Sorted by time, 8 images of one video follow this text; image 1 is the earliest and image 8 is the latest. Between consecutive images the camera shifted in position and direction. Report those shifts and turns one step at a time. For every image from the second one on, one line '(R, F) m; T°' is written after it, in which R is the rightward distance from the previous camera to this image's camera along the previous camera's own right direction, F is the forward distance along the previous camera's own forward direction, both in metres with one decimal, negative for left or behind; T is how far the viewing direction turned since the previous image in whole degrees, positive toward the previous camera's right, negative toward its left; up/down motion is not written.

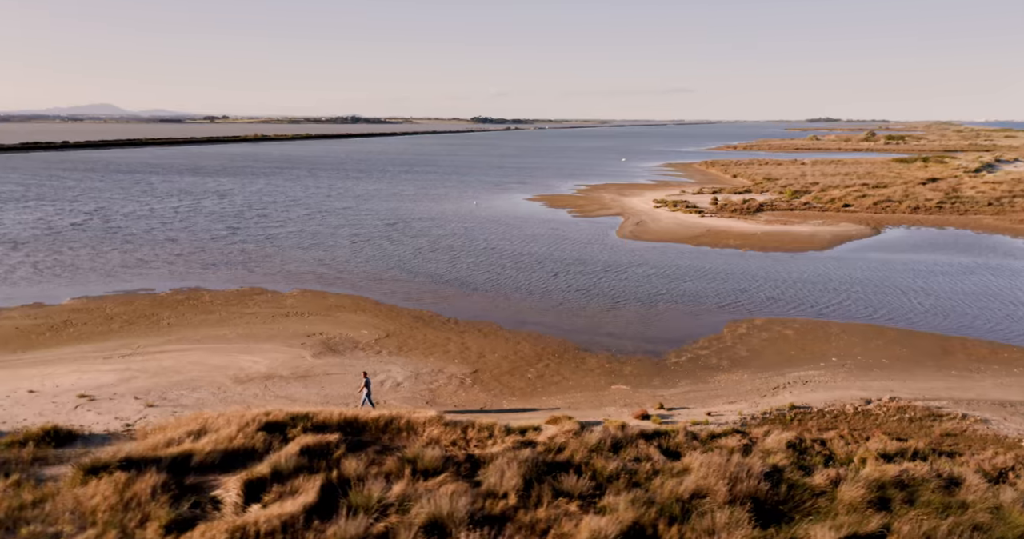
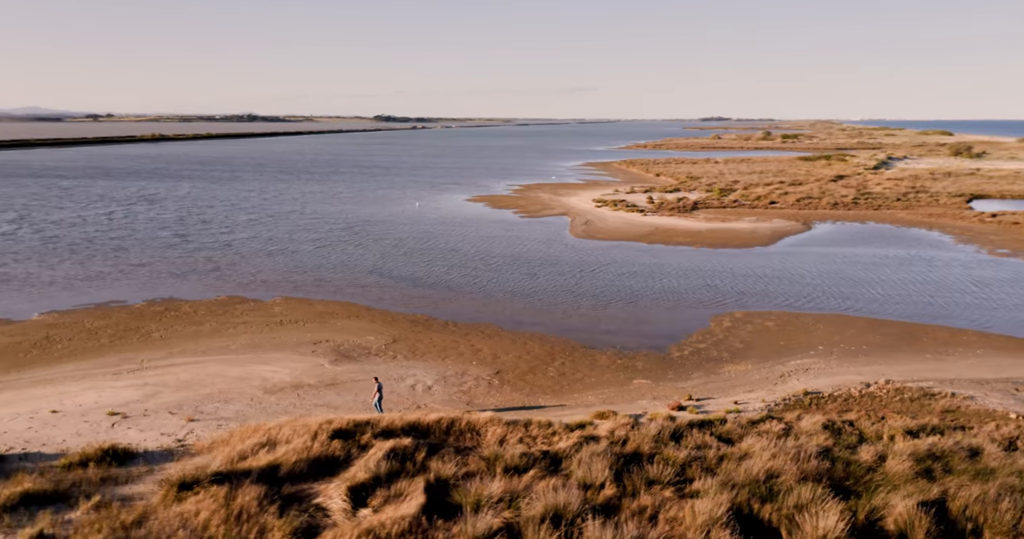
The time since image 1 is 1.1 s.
(-2.3, -0.4) m; +7°
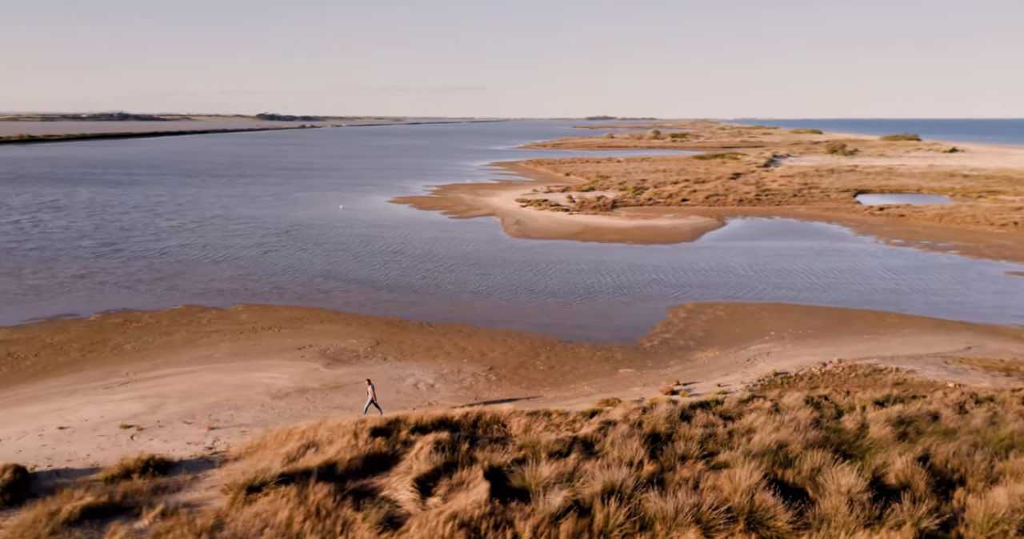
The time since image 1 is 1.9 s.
(-2.1, -0.7) m; +8°
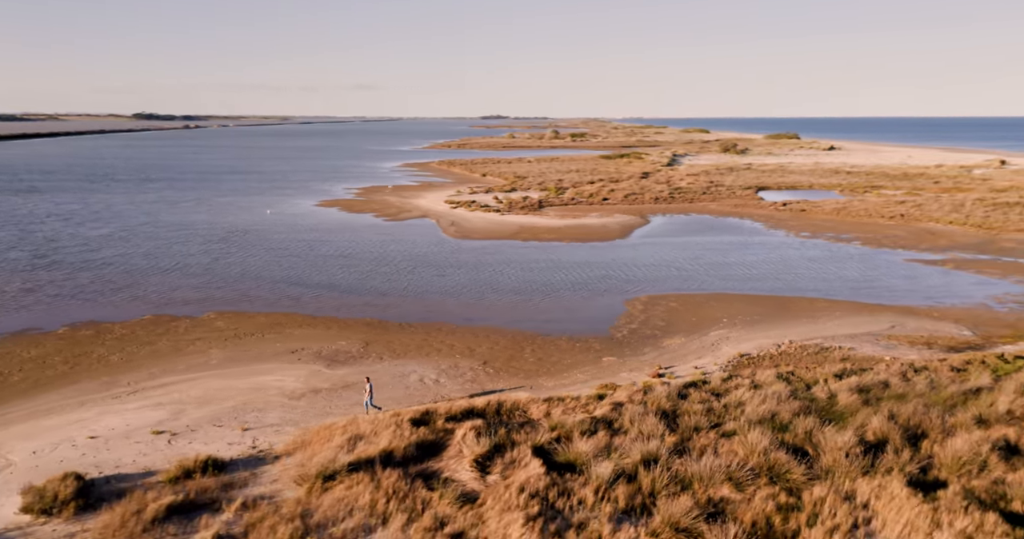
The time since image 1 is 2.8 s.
(-2.1, -1.0) m; +8°
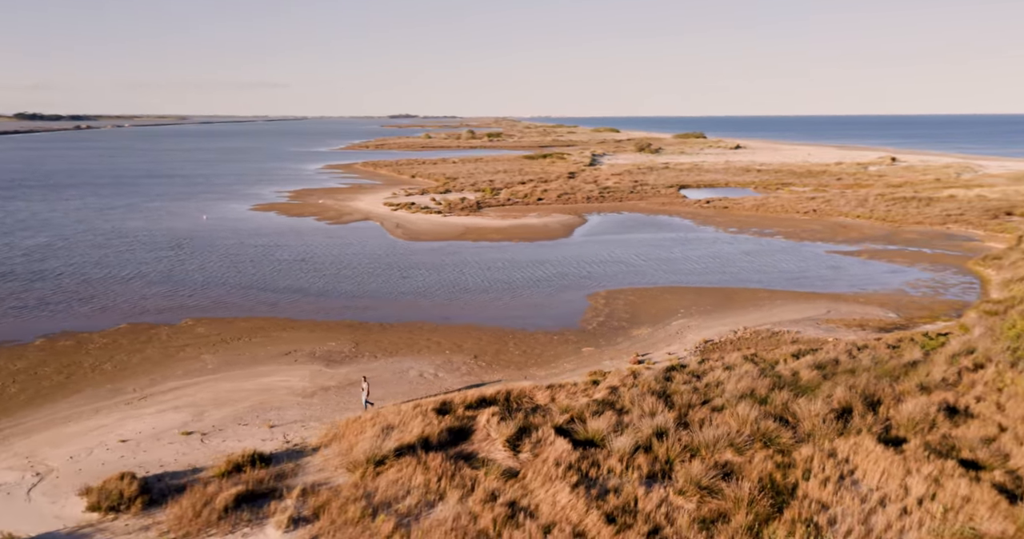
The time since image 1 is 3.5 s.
(-1.8, -1.1) m; +7°
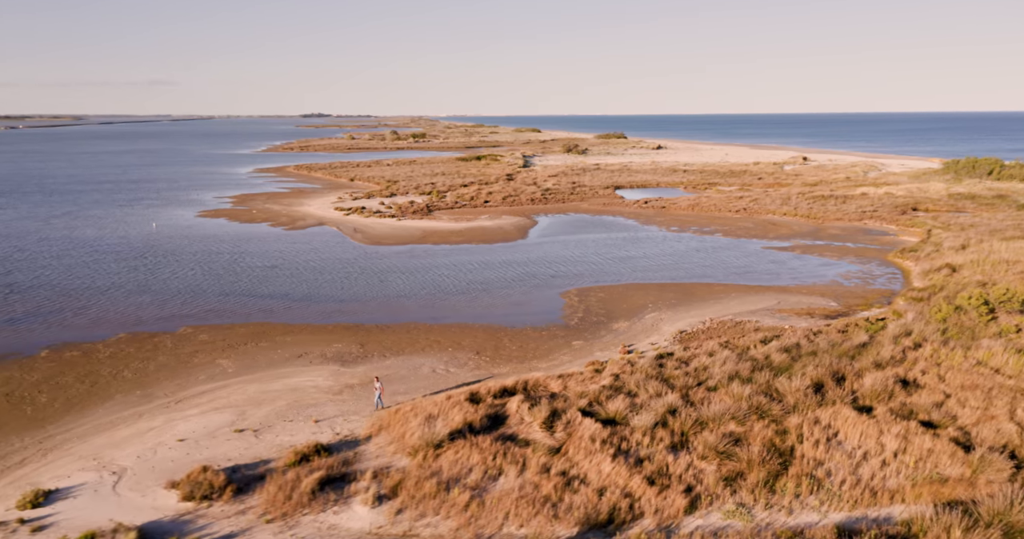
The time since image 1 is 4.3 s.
(-2.1, -1.5) m; +6°
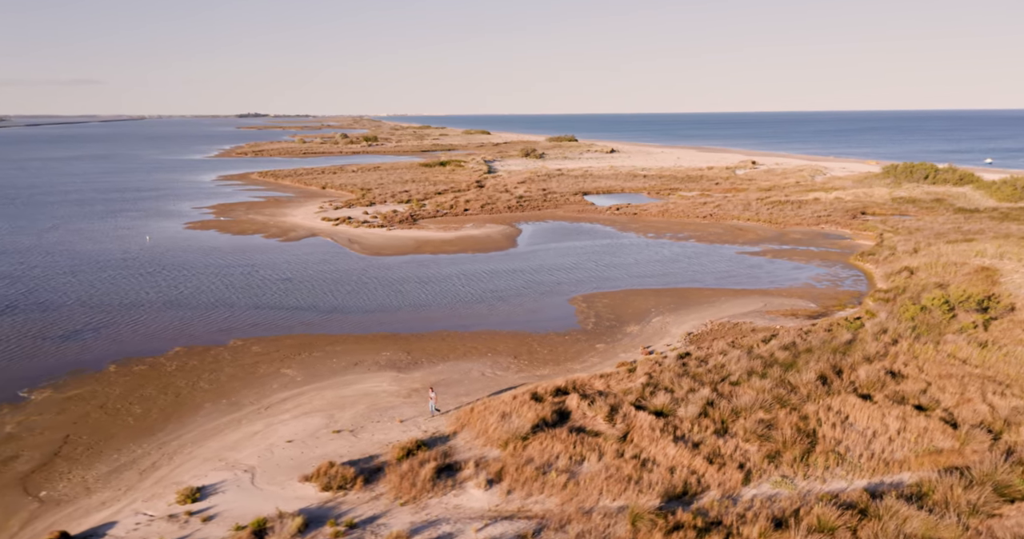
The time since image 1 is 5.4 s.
(-2.6, -2.2) m; +4°
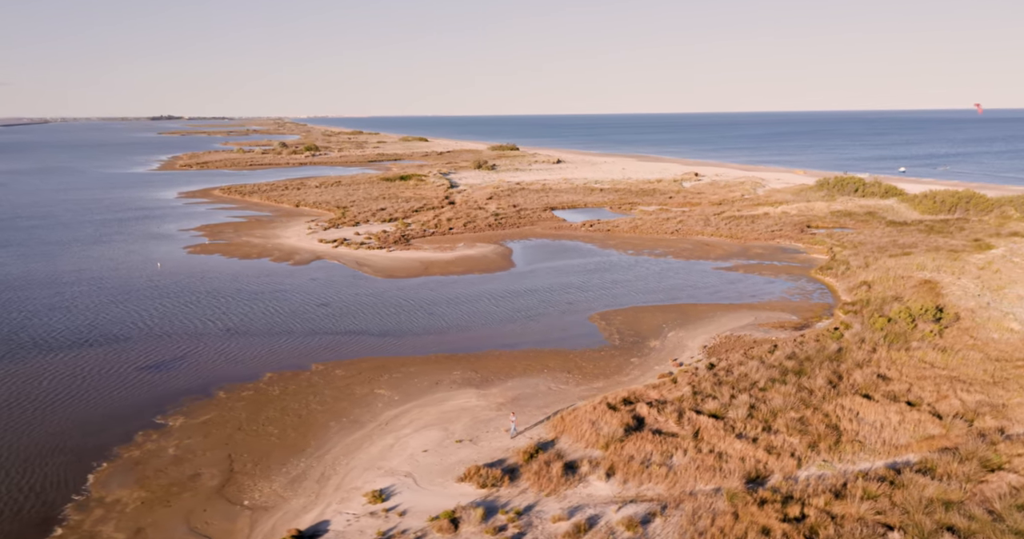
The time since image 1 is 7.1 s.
(-4.3, -3.6) m; +5°
